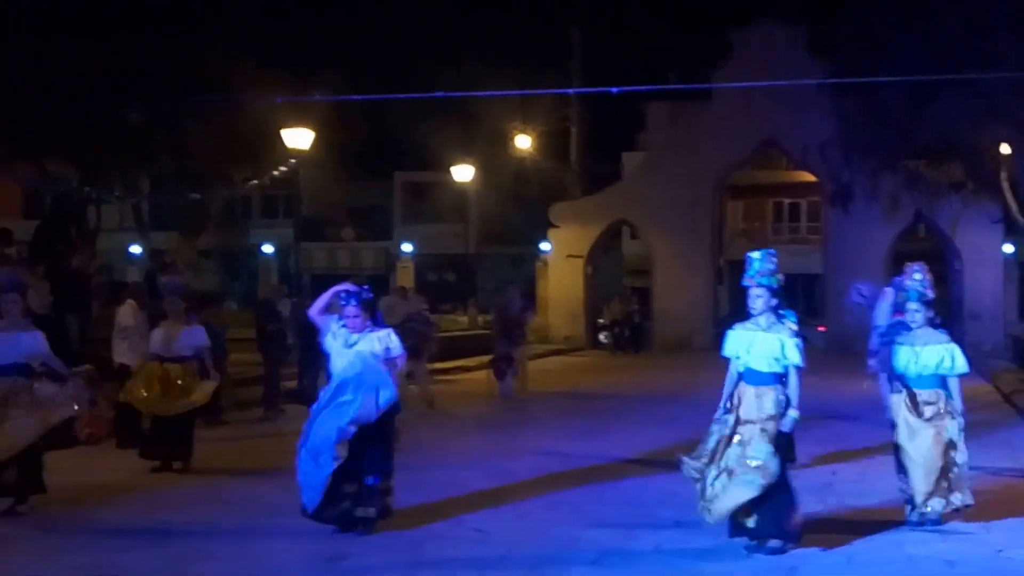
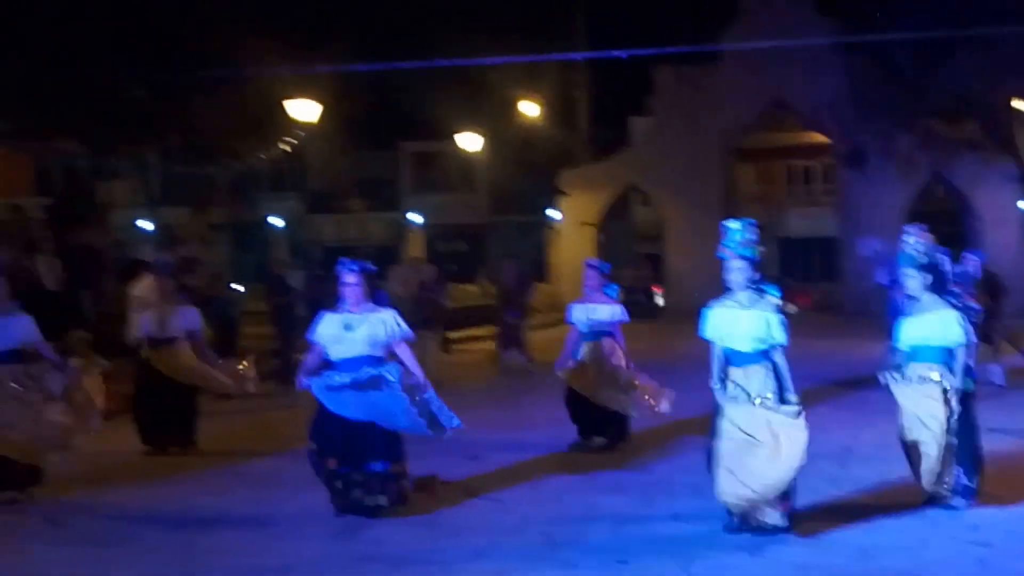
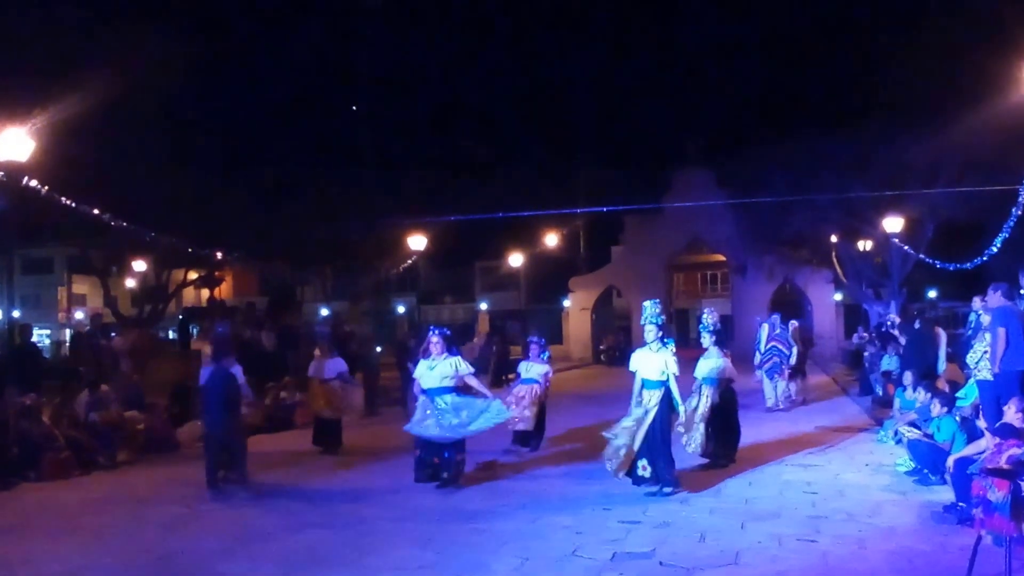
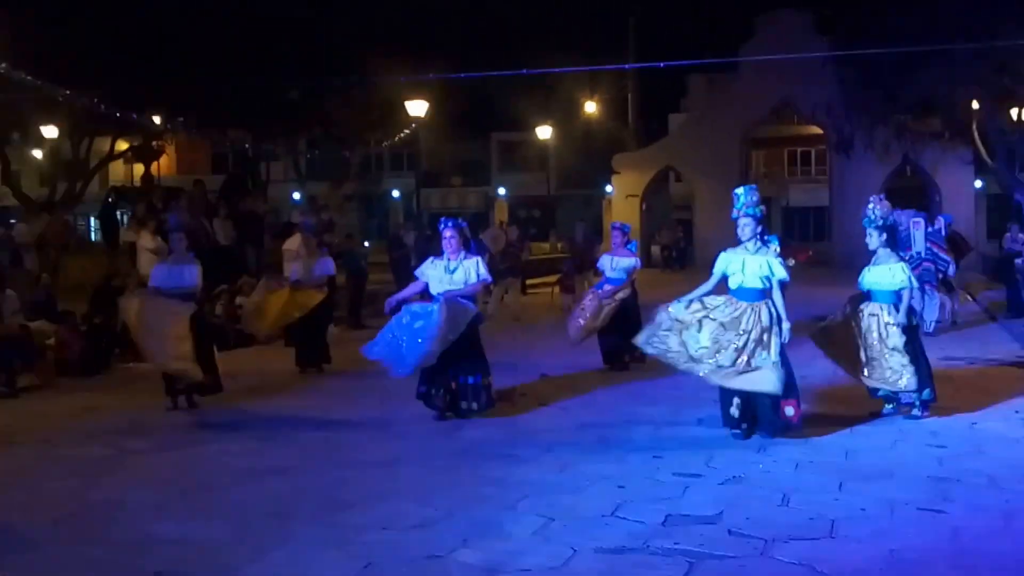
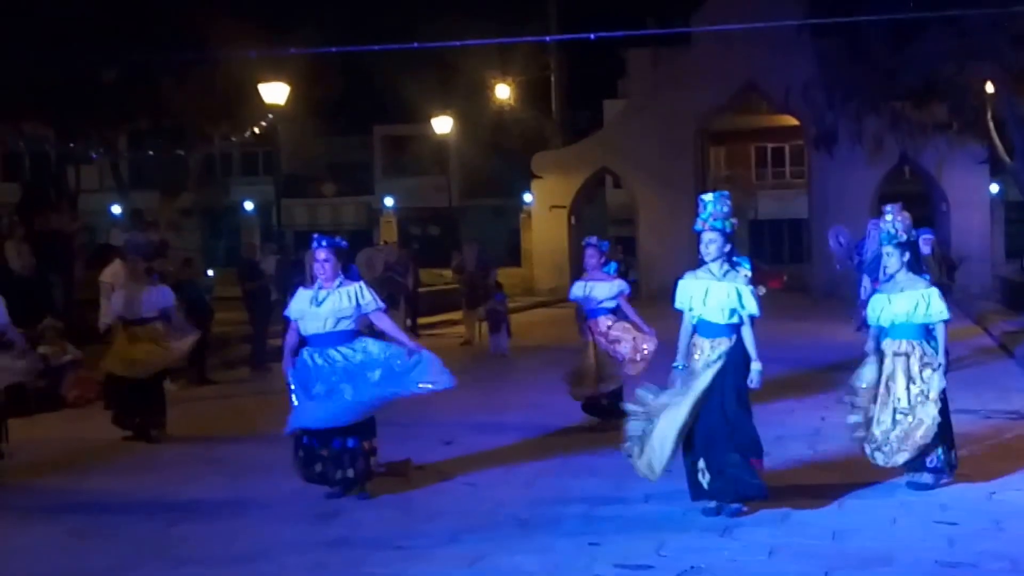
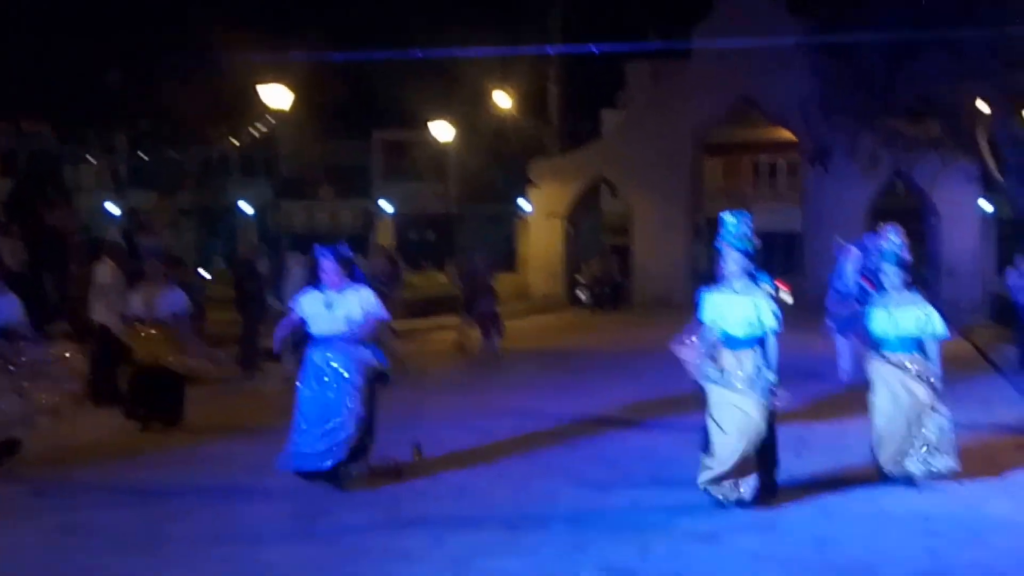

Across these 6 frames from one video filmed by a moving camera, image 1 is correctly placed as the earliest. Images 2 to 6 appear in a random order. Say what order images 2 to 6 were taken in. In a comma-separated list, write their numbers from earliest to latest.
6, 5, 2, 4, 3
